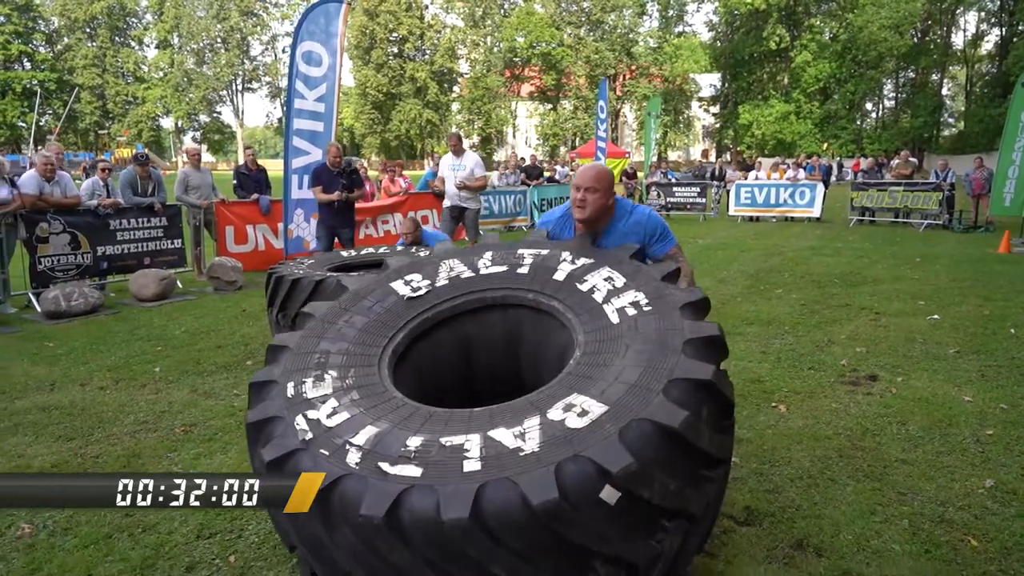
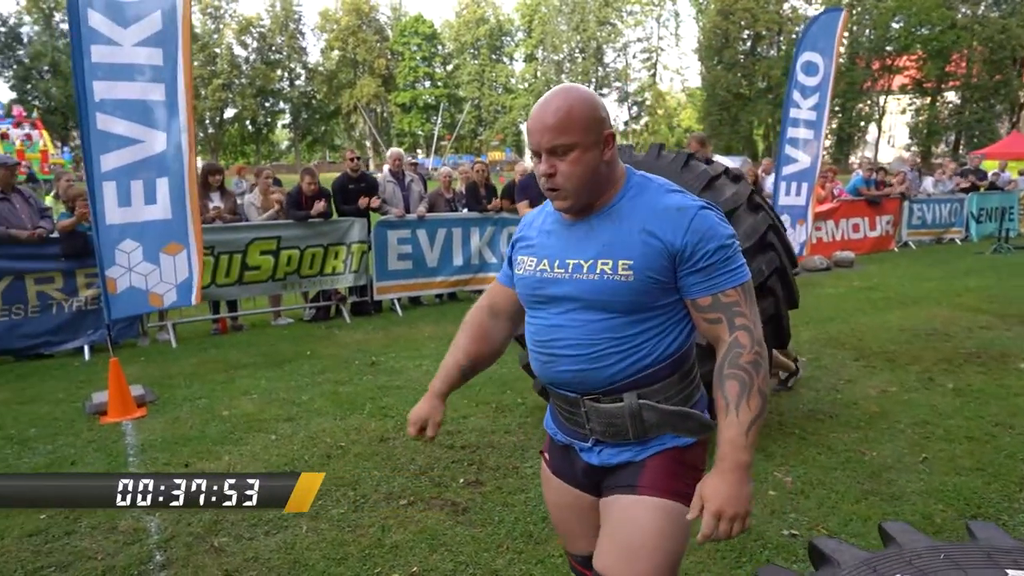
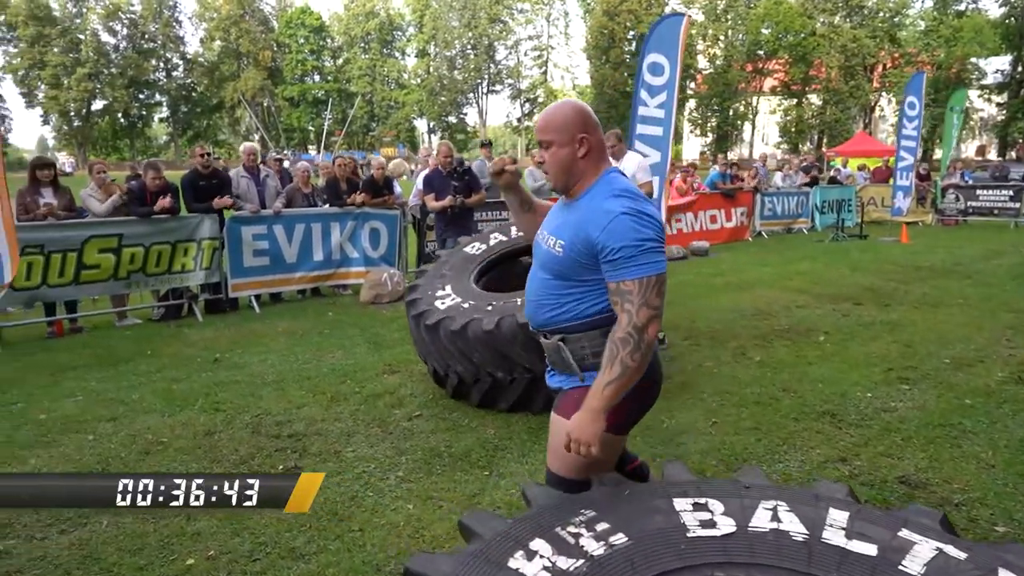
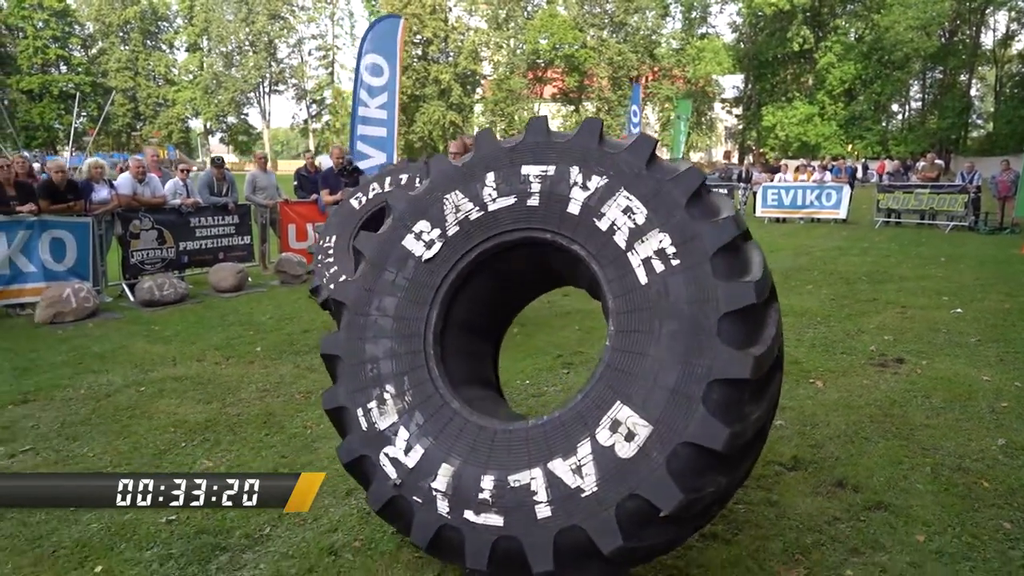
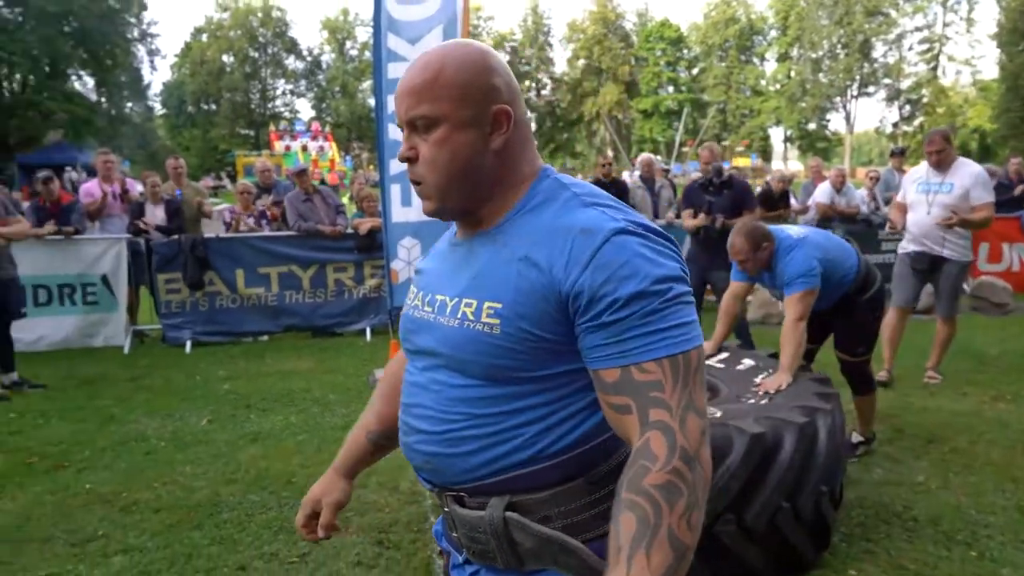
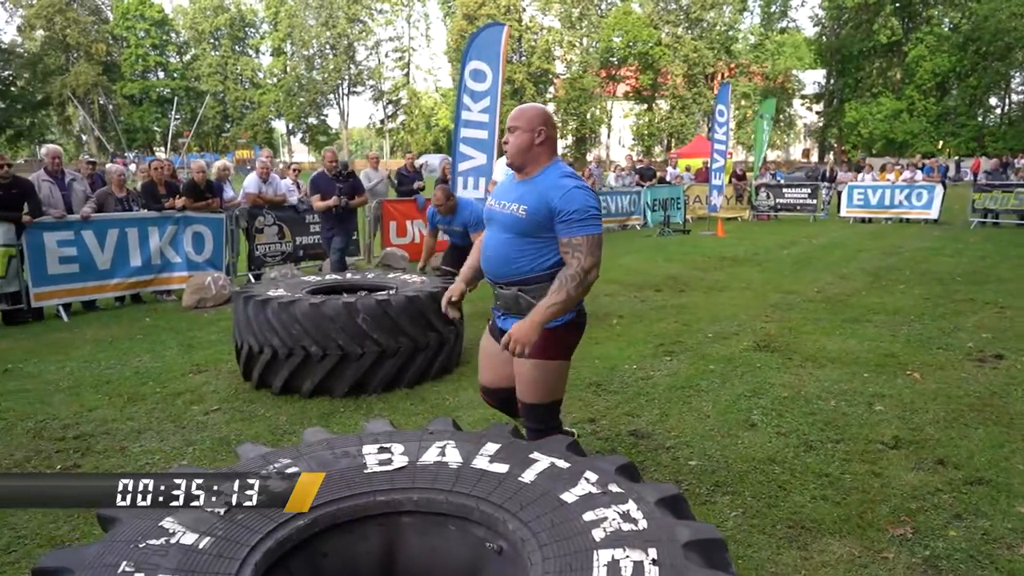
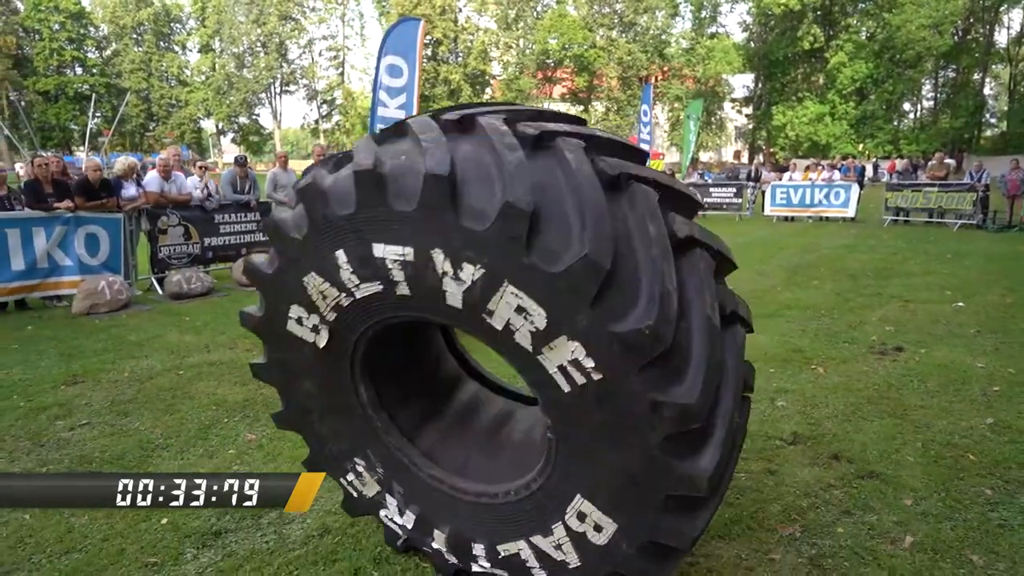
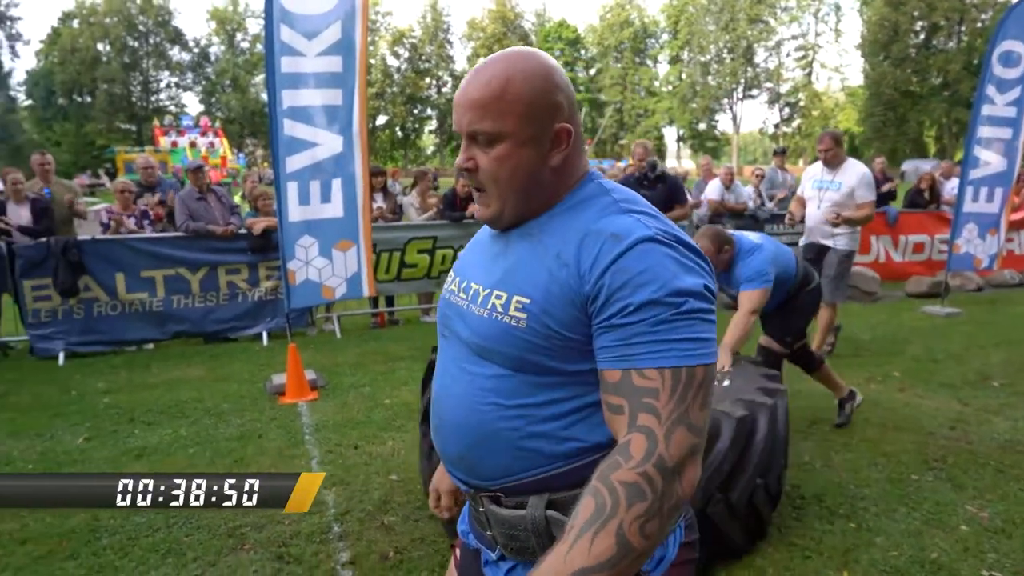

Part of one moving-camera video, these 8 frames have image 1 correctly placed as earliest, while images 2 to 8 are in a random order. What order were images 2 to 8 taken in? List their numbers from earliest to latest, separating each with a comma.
4, 7, 6, 3, 2, 8, 5
